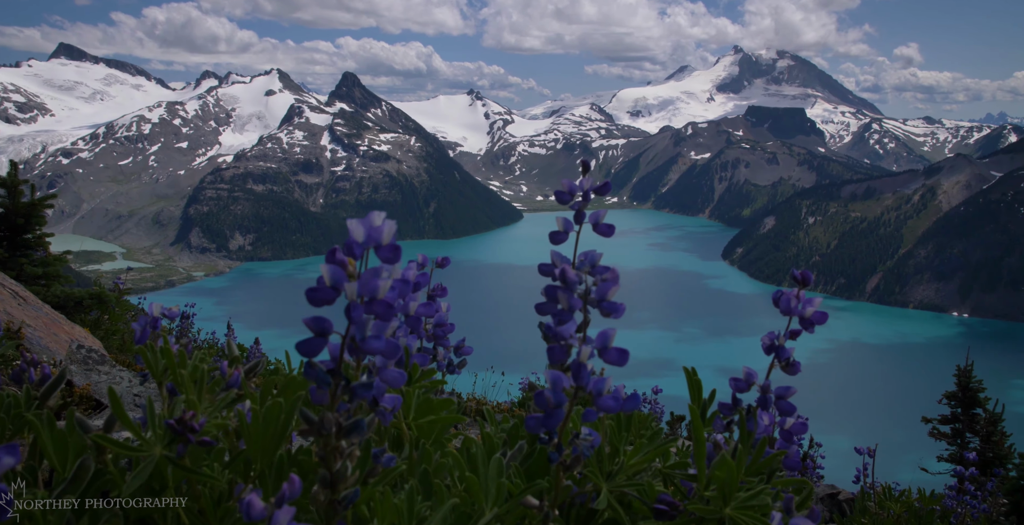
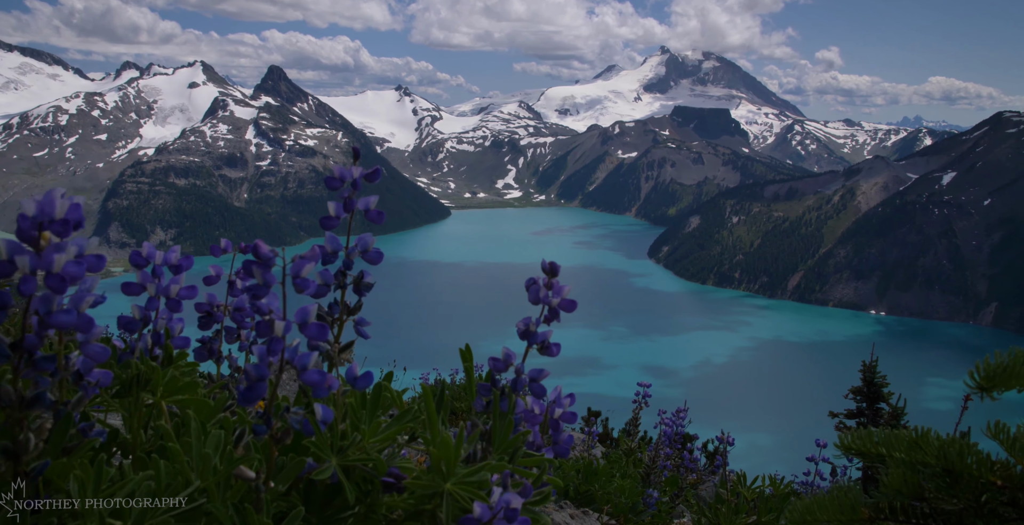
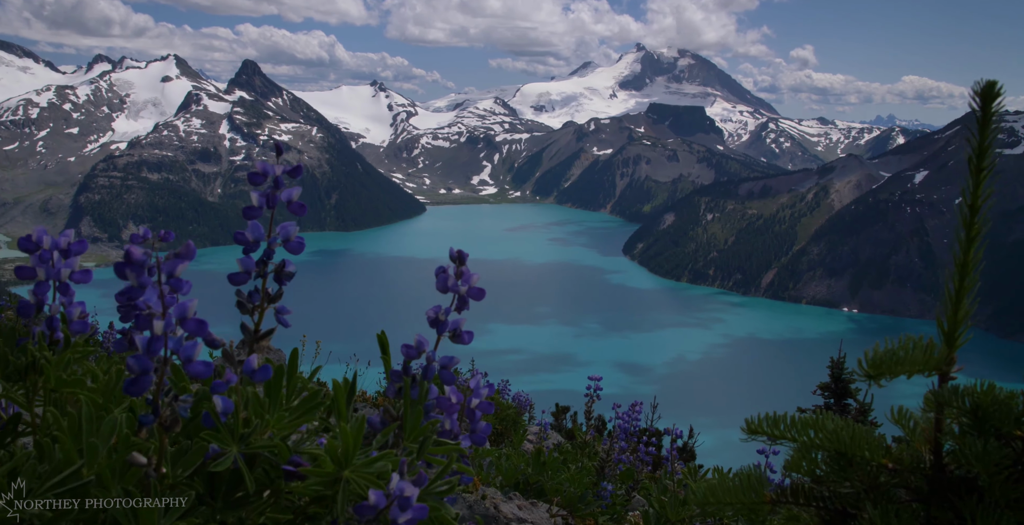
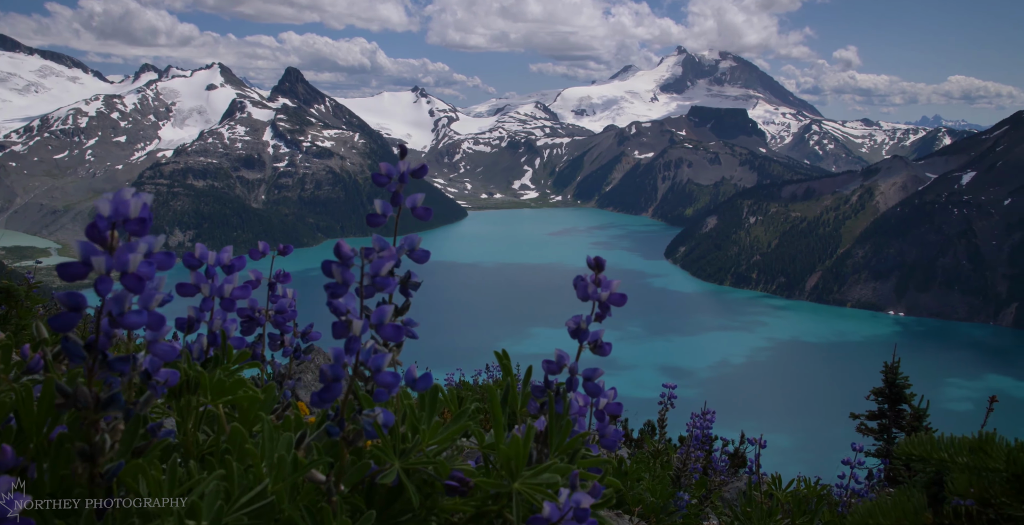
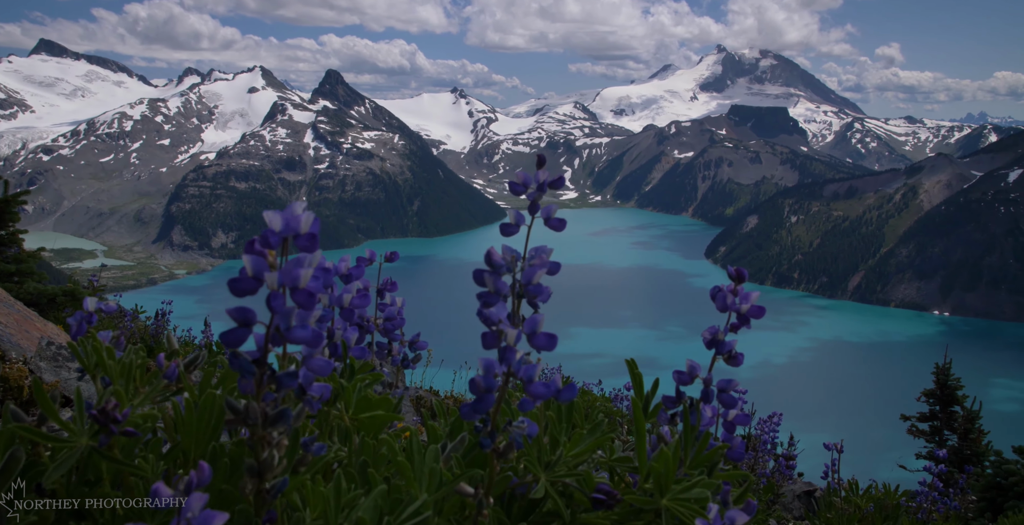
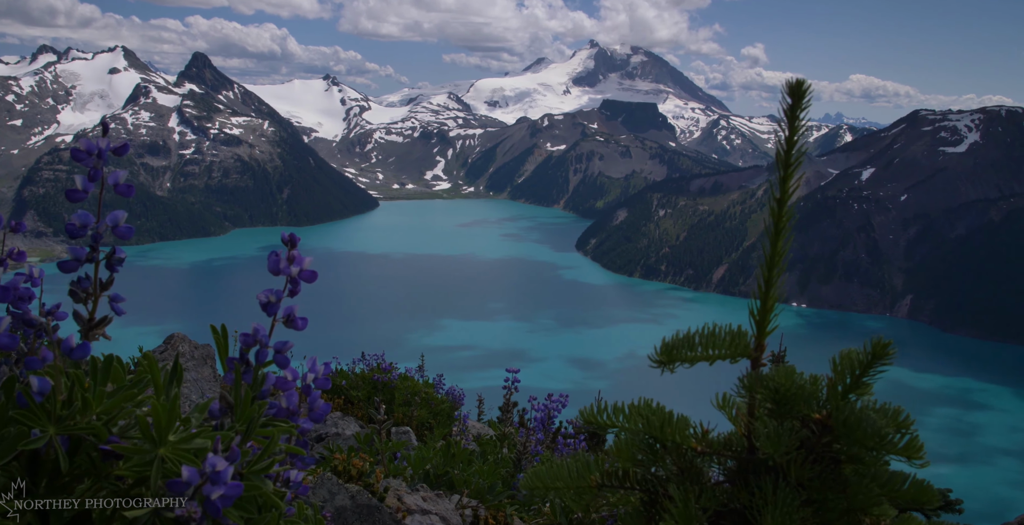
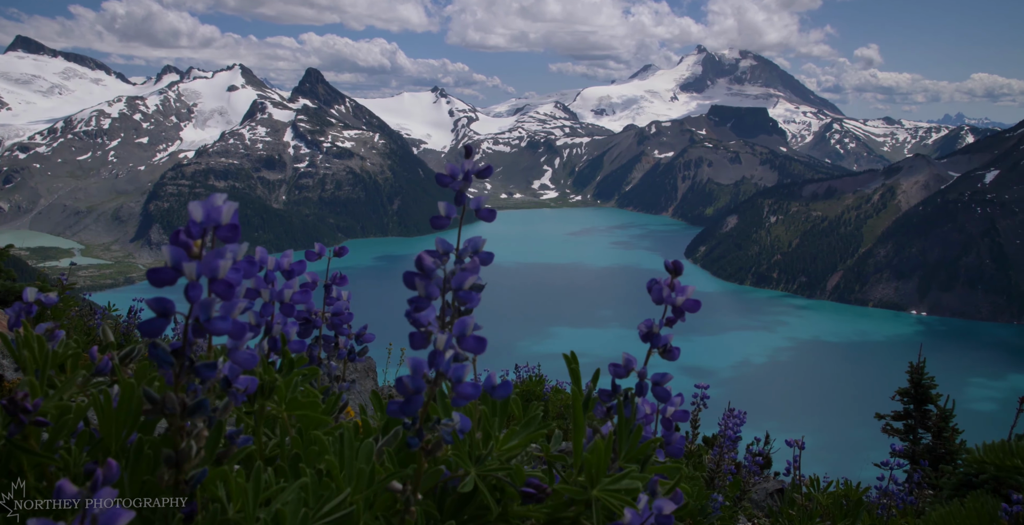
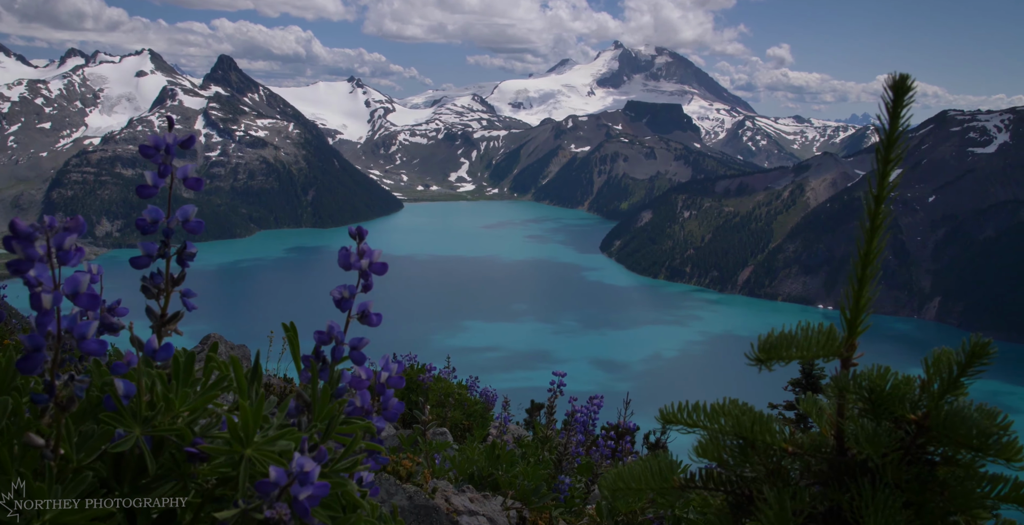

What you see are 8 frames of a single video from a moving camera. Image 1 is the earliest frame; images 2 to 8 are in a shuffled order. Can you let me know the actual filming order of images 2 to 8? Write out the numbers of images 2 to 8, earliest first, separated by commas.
5, 7, 4, 2, 3, 8, 6
